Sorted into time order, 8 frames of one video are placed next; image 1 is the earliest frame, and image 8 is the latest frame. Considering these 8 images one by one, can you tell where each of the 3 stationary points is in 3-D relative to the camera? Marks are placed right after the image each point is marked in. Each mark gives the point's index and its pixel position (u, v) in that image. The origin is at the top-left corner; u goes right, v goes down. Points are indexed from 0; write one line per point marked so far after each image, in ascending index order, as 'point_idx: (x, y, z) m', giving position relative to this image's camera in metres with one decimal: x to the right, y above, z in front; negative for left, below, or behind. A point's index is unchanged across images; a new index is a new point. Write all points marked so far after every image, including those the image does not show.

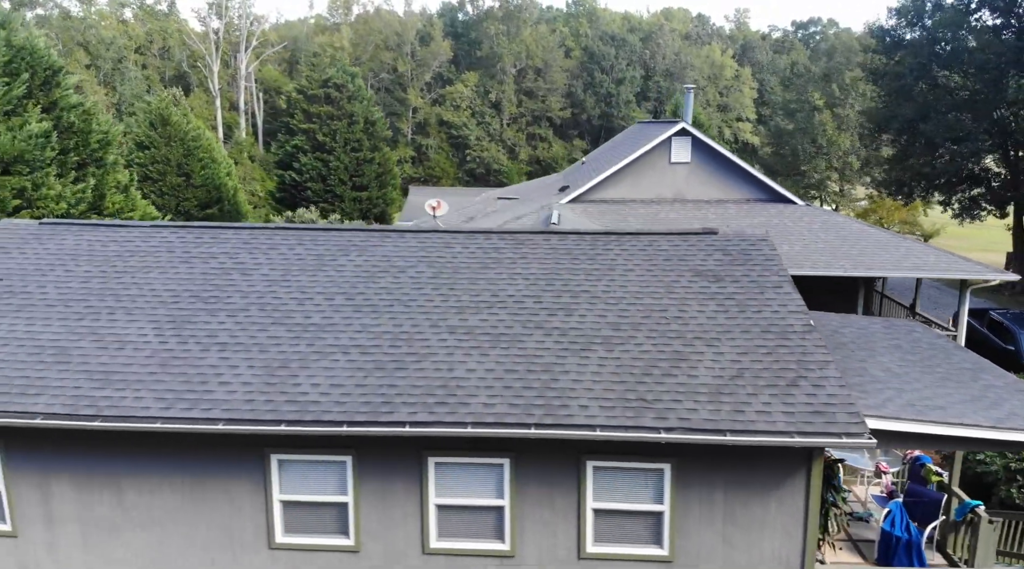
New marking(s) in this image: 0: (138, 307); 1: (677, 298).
0: (-4.5, -0.3, +11.0) m
1: (+2.0, -0.2, +11.1) m
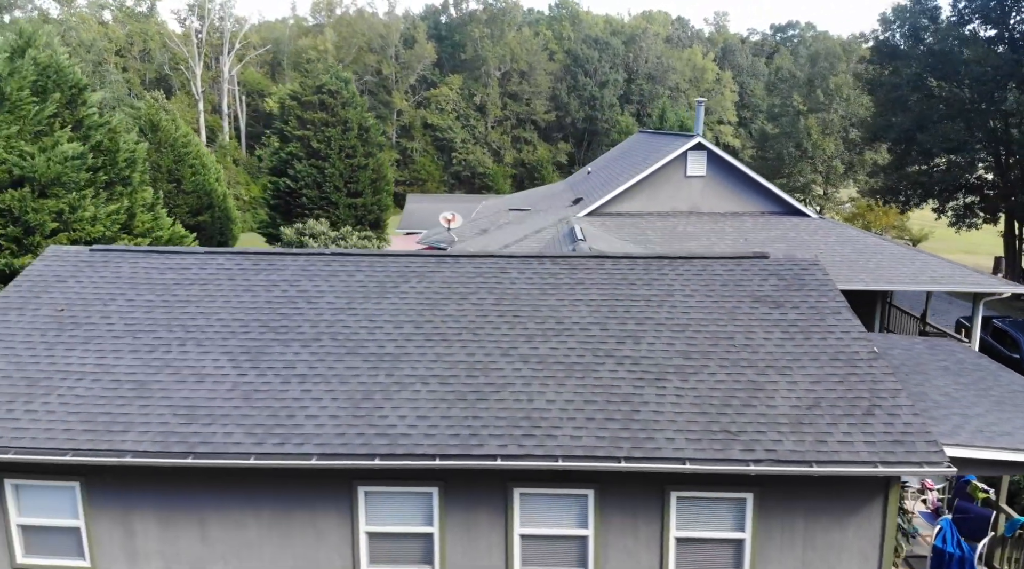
0: (-3.7, -0.7, +11.0) m
1: (+2.9, -0.5, +11.3) m
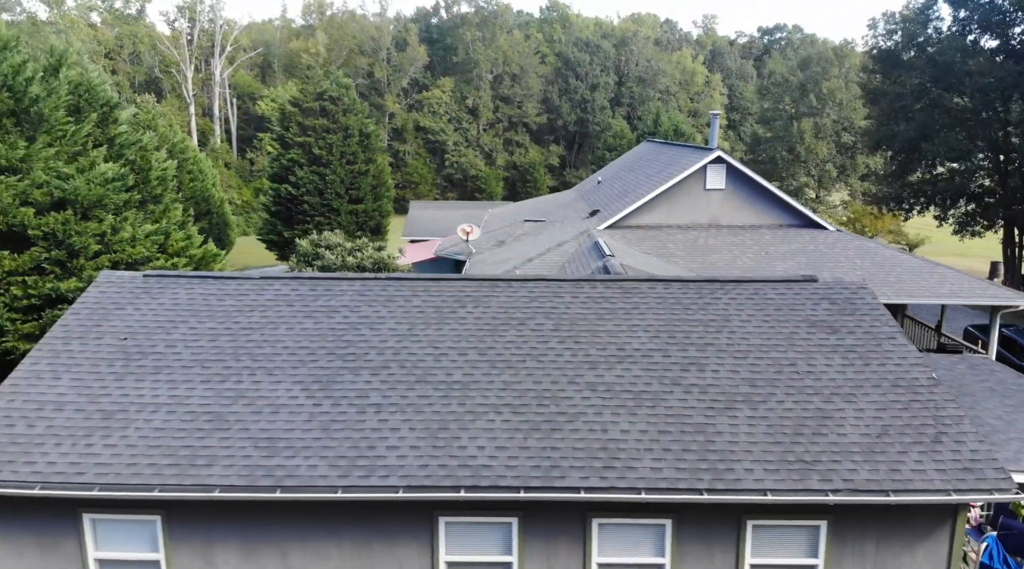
0: (-2.9, -1.0, +11.1) m
1: (+3.7, -0.9, +11.6) m
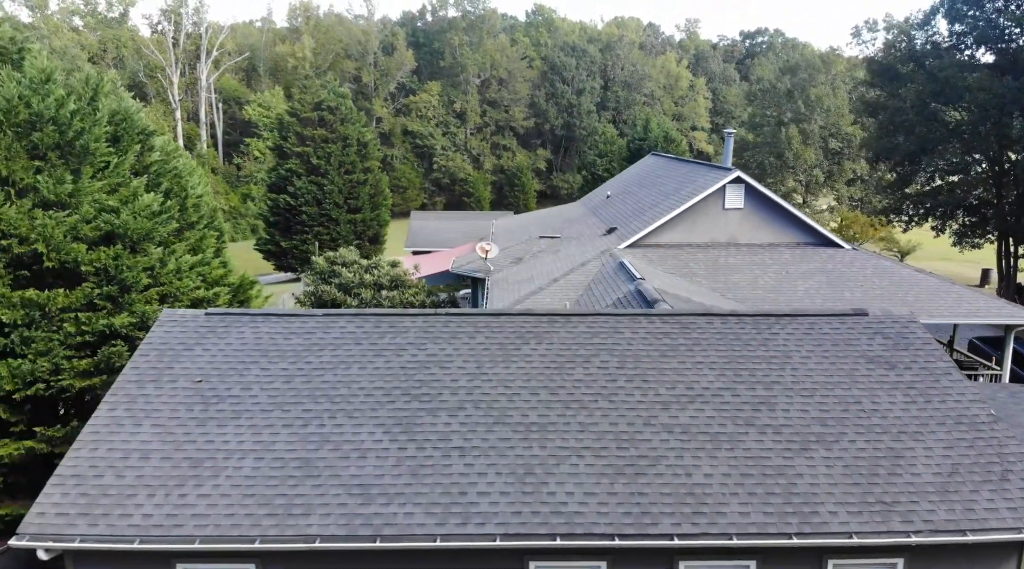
0: (-1.9, -1.6, +11.2) m
1: (+4.6, -1.4, +11.9) m
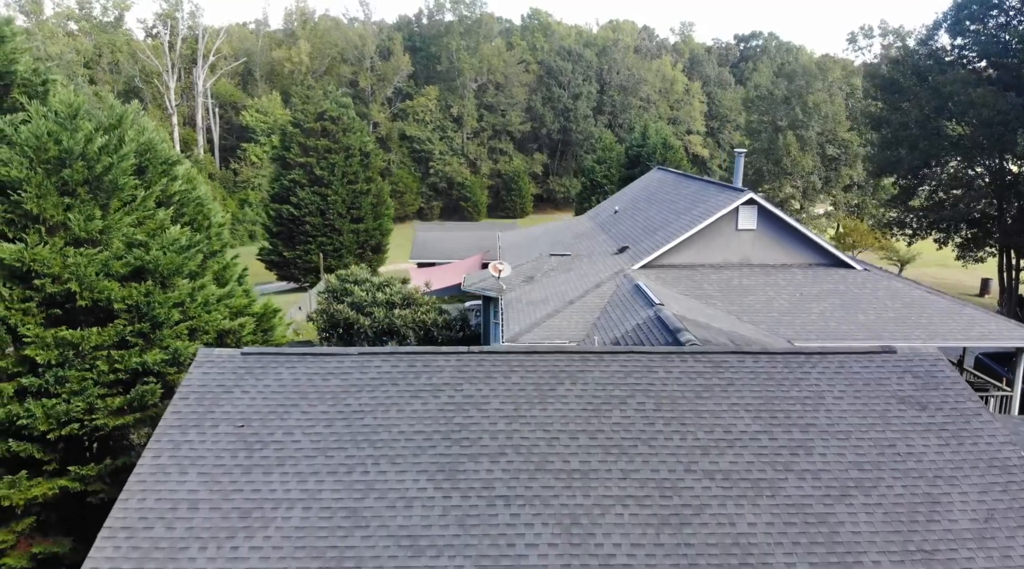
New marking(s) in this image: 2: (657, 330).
0: (-1.4, -2.2, +11.3) m
1: (+5.2, -2.0, +12.0) m
2: (+3.0, -0.9, +18.3) m
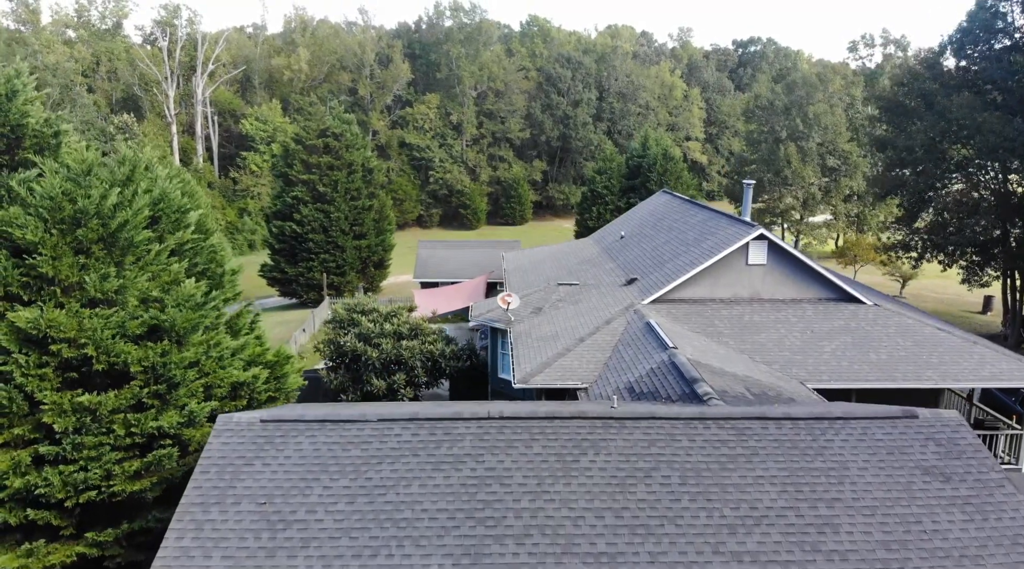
0: (-1.1, -3.2, +11.3) m
1: (+5.5, -2.9, +12.0) m
2: (+3.3, -1.9, +18.2) m
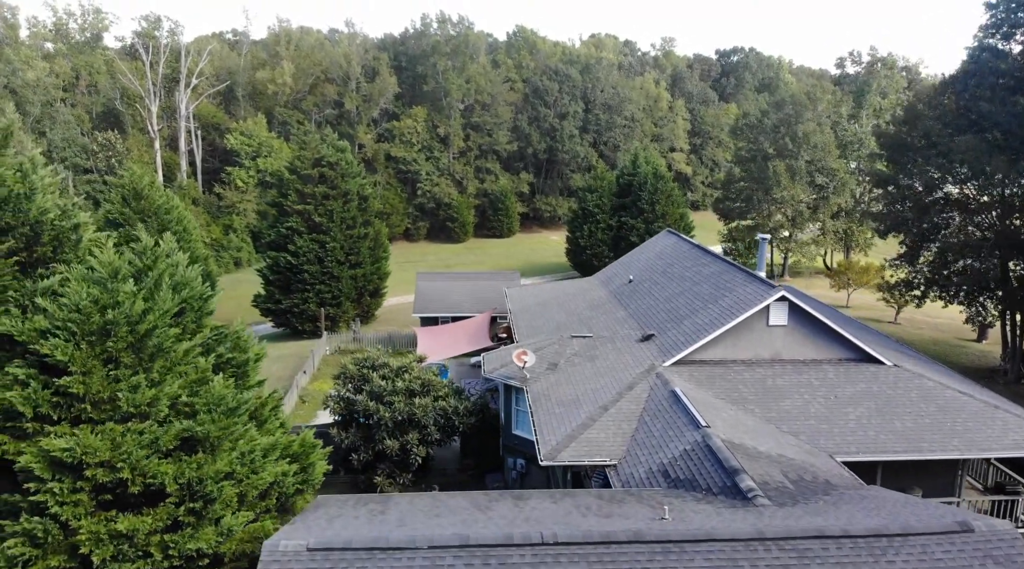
0: (-0.2, -4.9, +10.9) m
1: (+6.3, -4.6, +11.8) m
2: (+3.9, -3.5, +17.9) m
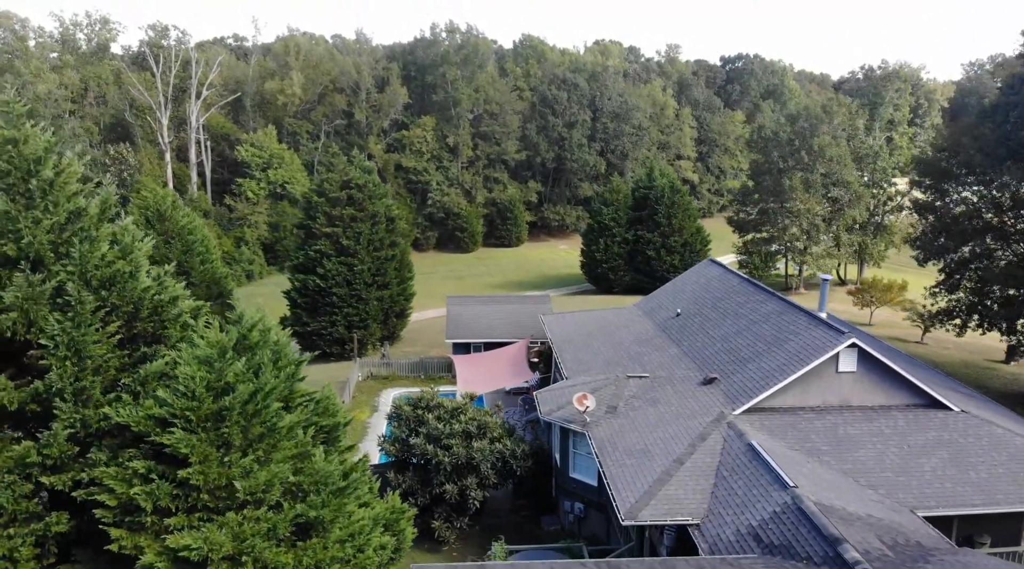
0: (+1.7, -6.2, +10.6) m
1: (+8.2, -5.9, +11.6) m
2: (+5.7, -4.8, +17.7) m
